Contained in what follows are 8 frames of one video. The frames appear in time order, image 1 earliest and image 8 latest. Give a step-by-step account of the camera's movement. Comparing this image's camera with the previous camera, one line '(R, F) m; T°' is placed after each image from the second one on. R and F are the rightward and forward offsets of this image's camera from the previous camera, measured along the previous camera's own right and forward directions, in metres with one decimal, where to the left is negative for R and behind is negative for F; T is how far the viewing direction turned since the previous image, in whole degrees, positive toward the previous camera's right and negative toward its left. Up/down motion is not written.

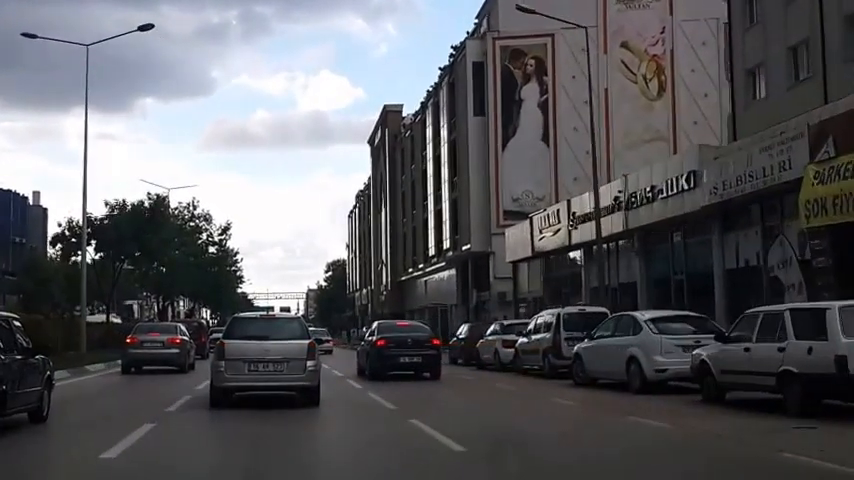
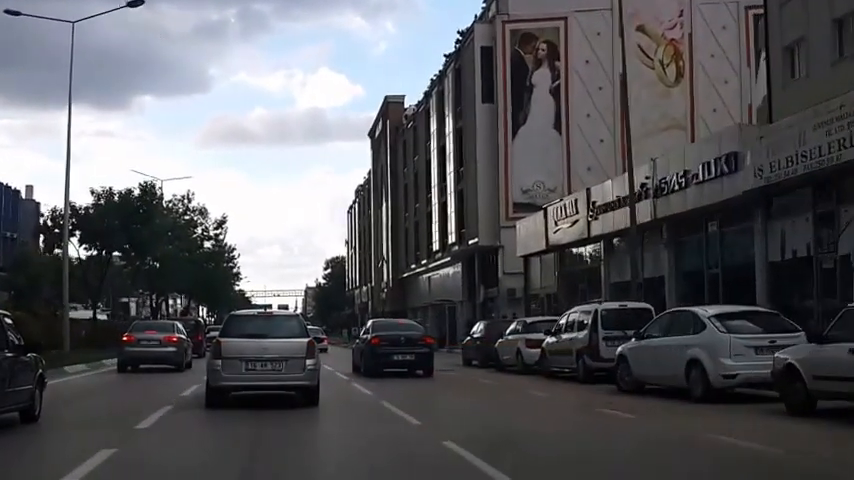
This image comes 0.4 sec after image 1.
(-0.4, +2.7) m; 0°
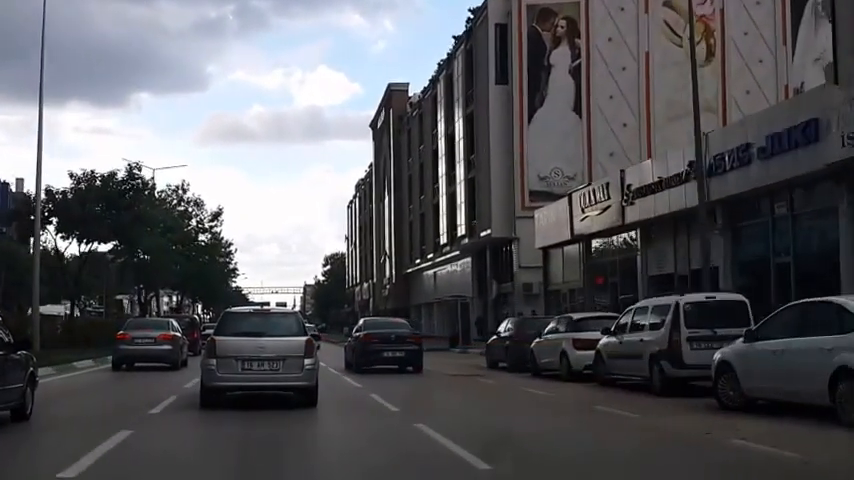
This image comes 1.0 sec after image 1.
(-0.5, +3.8) m; 0°
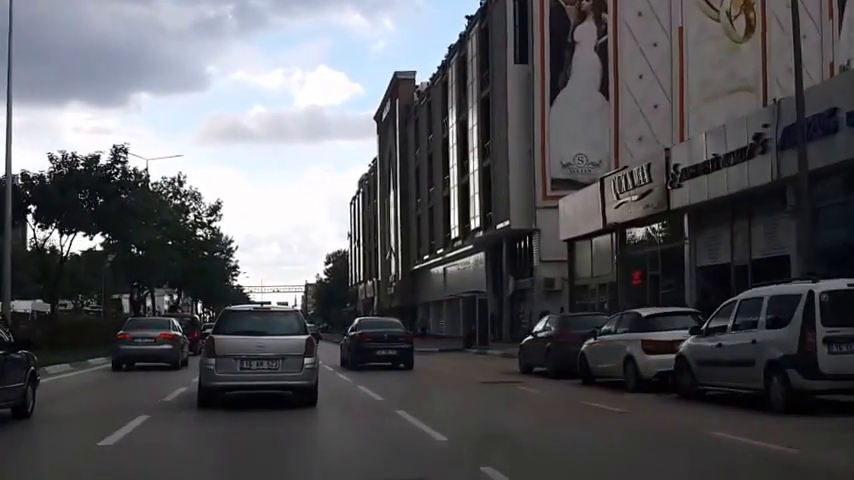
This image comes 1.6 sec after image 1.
(-0.5, +3.7) m; 0°
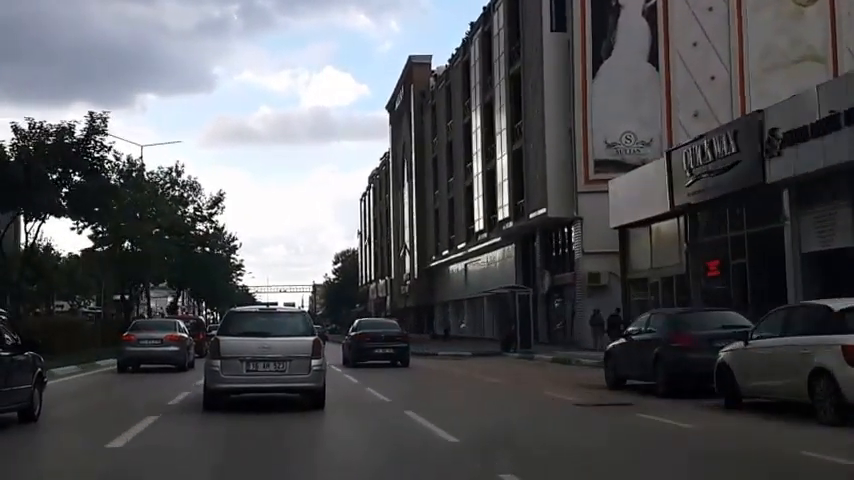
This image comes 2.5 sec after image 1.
(-0.8, +5.3) m; 0°
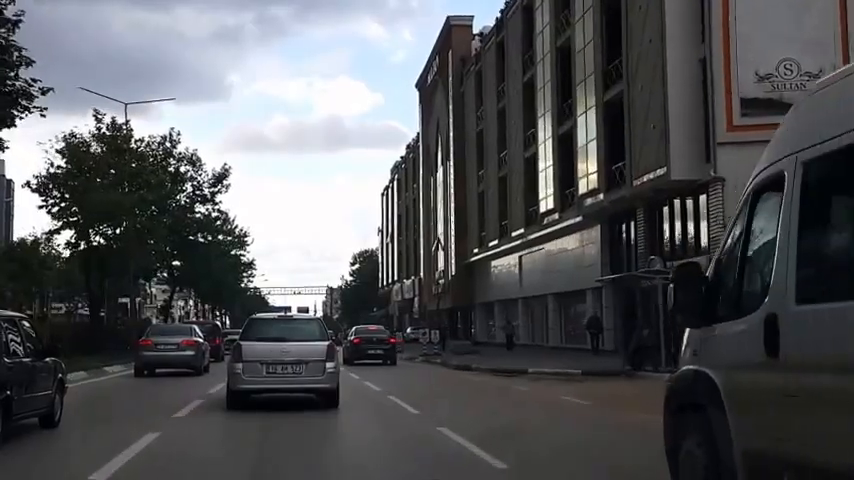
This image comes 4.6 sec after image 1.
(-1.8, +11.4) m; -1°
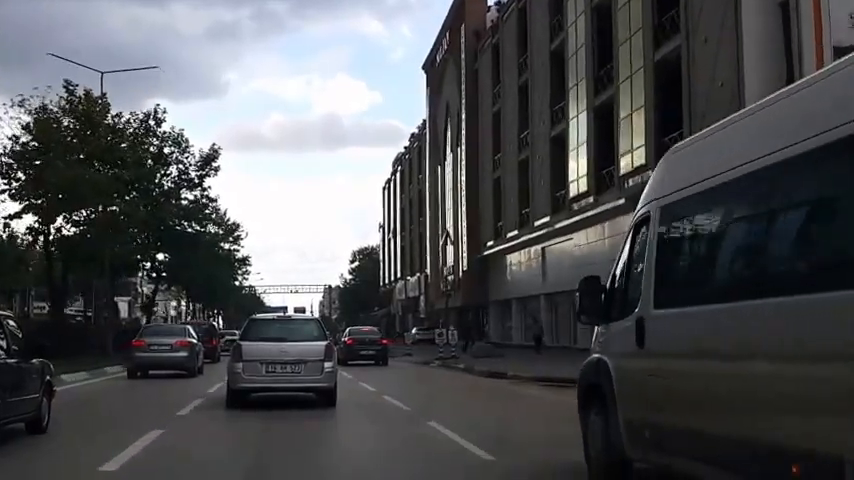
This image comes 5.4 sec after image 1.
(-0.7, +5.3) m; 0°
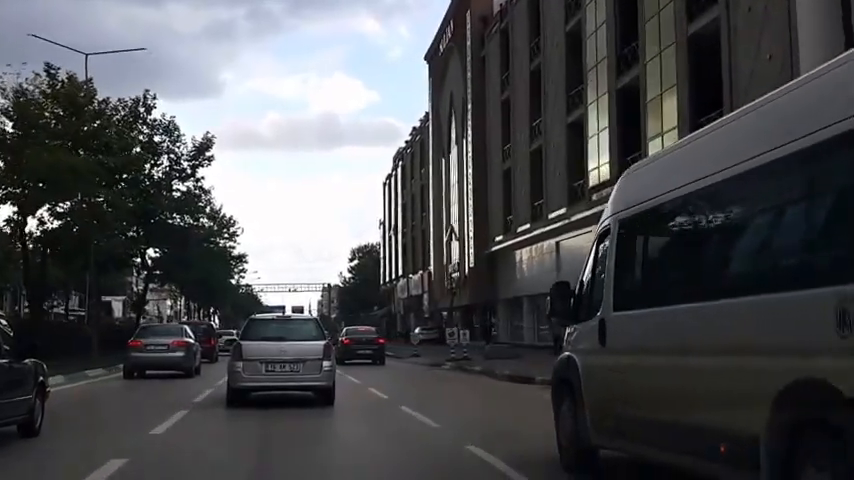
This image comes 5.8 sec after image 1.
(-0.4, +2.7) m; 0°
